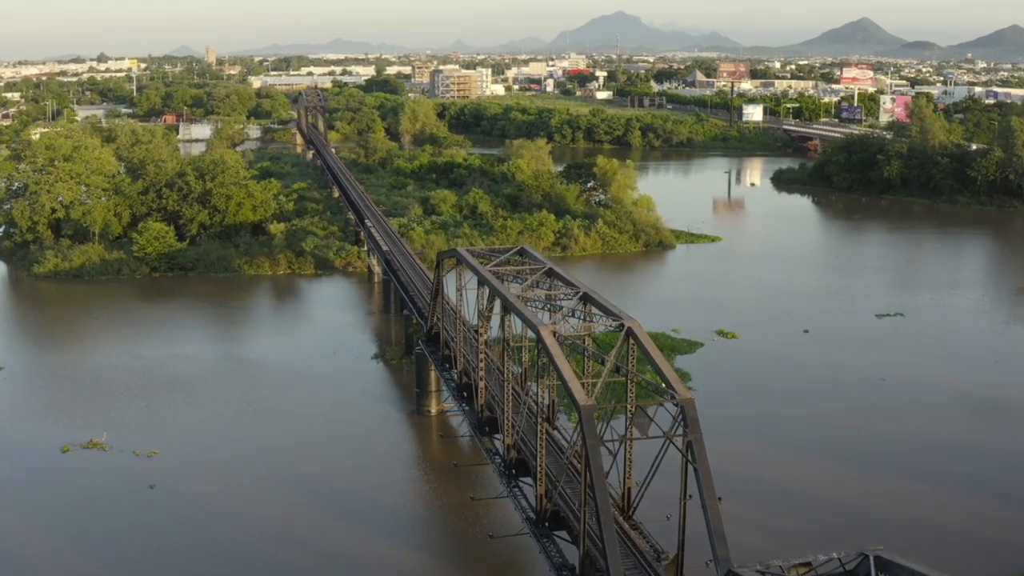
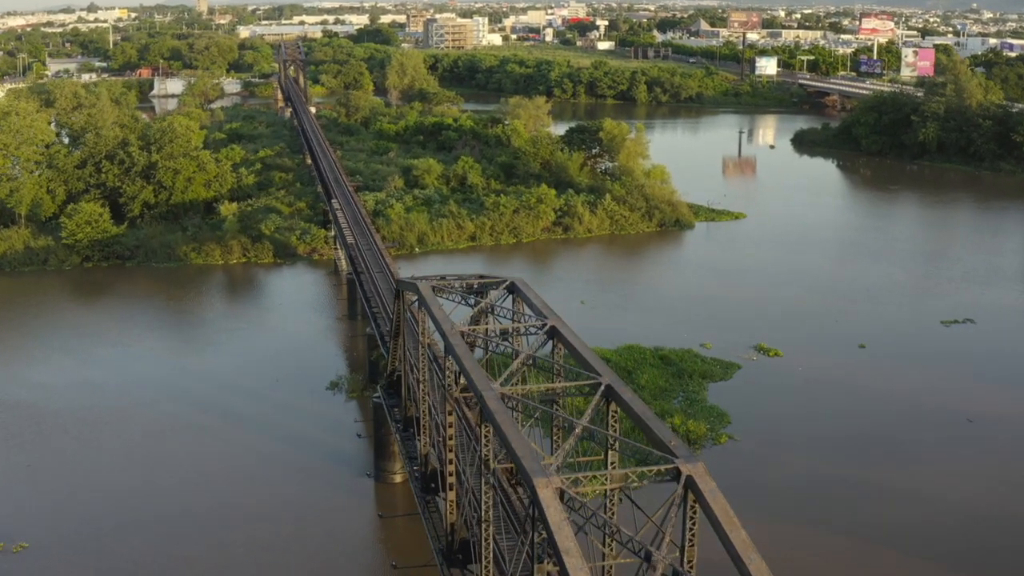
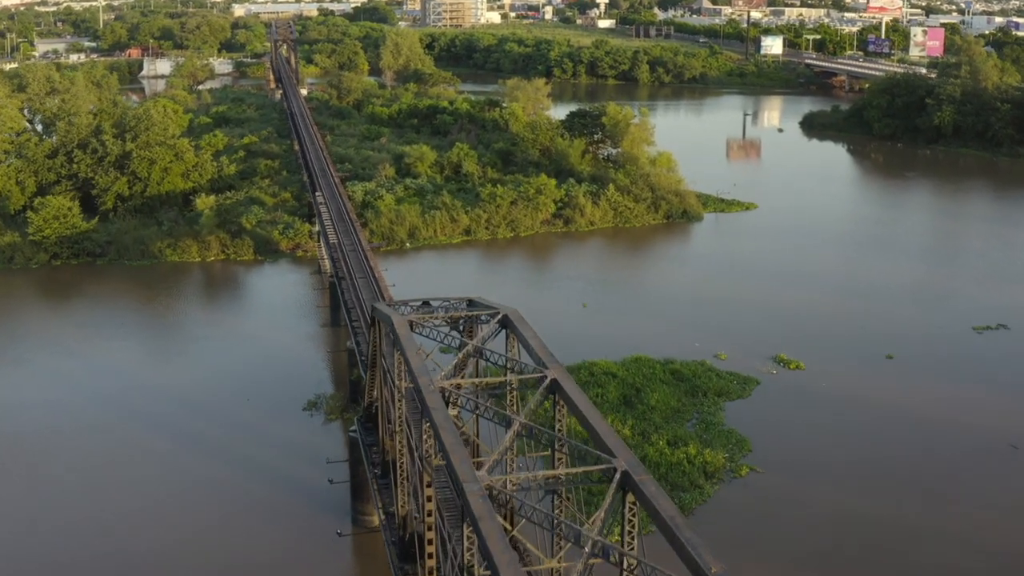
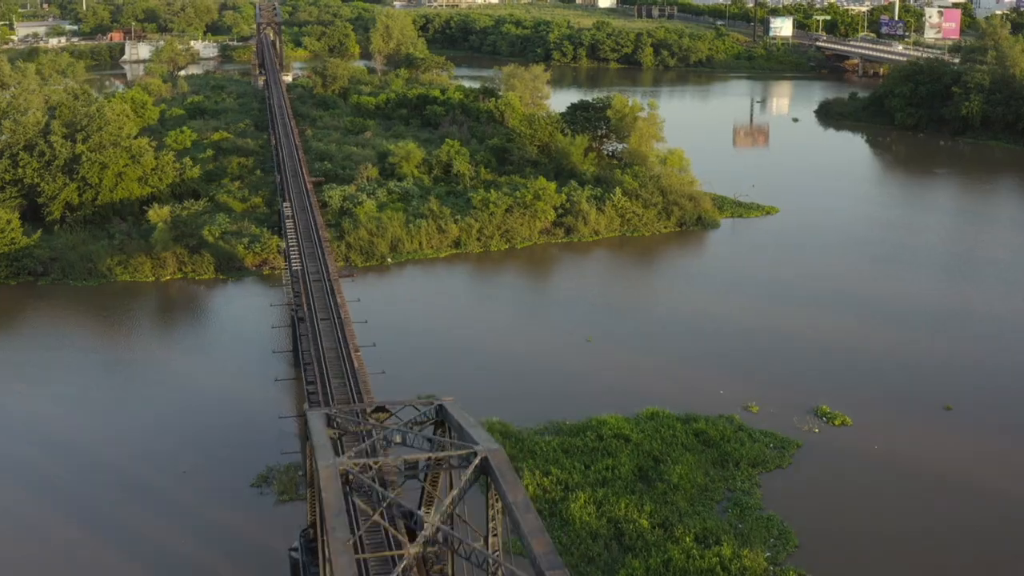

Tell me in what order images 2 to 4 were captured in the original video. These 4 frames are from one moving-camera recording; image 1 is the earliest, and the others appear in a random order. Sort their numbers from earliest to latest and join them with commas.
2, 3, 4
